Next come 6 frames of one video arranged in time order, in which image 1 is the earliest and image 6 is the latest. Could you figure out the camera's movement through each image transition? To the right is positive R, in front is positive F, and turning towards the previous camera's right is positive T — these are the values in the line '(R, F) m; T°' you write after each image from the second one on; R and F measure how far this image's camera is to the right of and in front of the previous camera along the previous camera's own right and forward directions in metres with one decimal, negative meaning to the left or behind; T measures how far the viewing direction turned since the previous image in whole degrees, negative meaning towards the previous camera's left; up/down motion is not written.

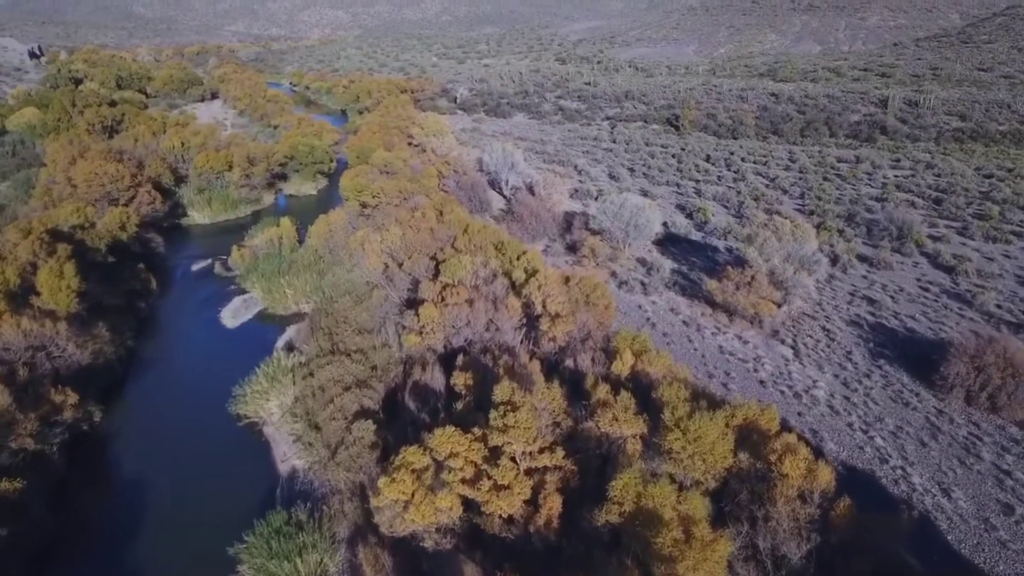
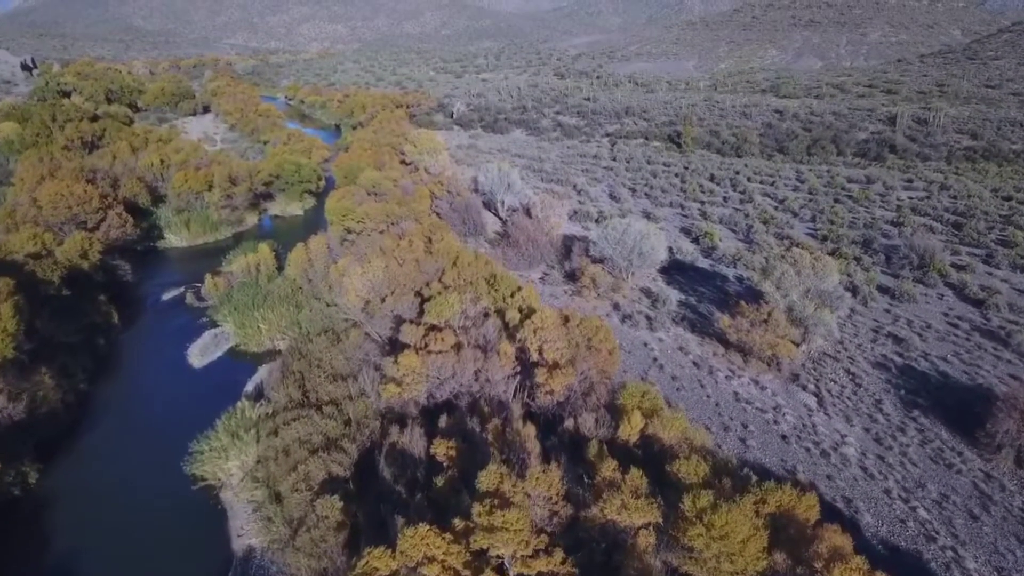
(+0.1, +2.3) m; 0°
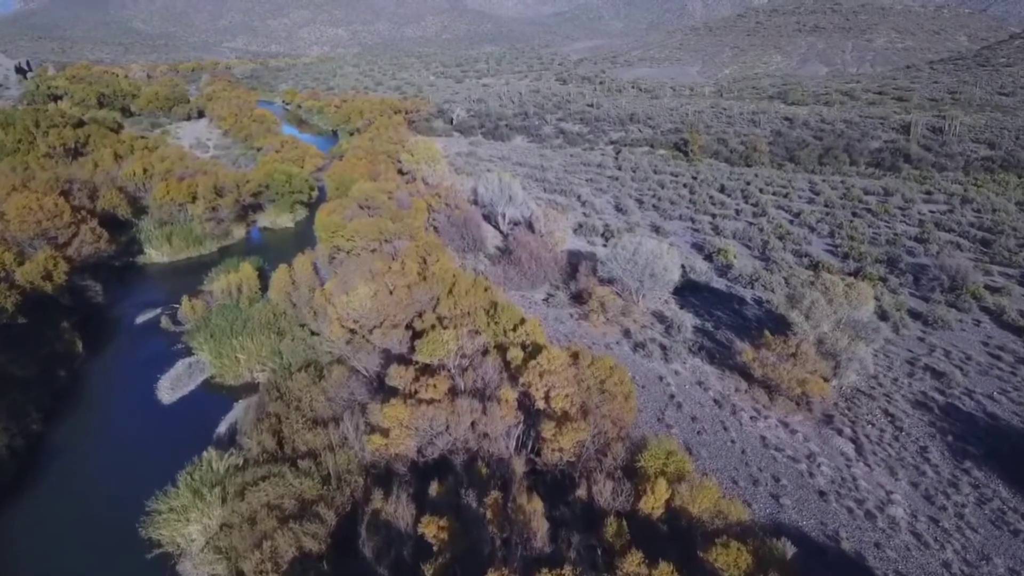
(-0.1, +2.2) m; 0°
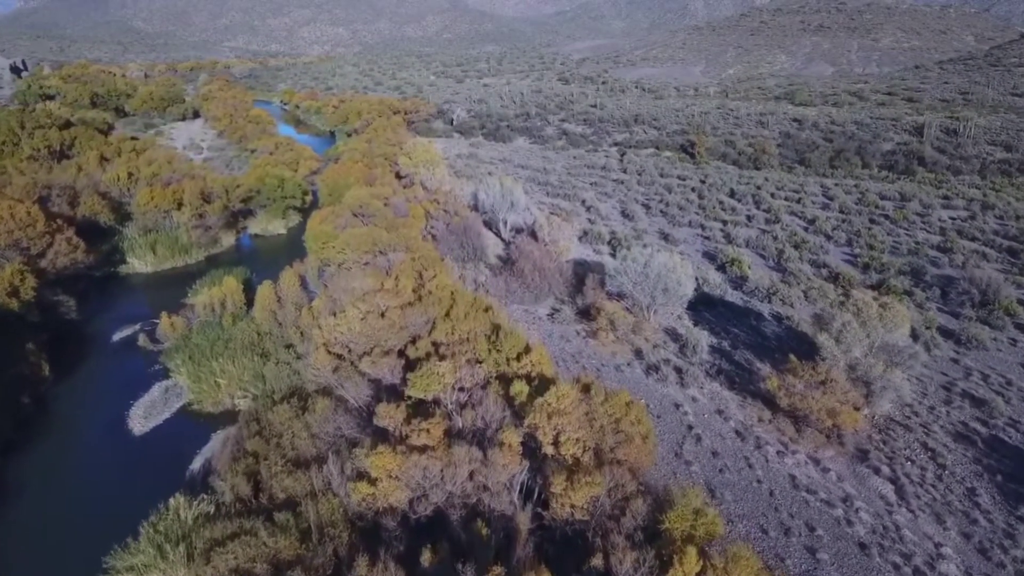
(-0.1, +1.8) m; 0°
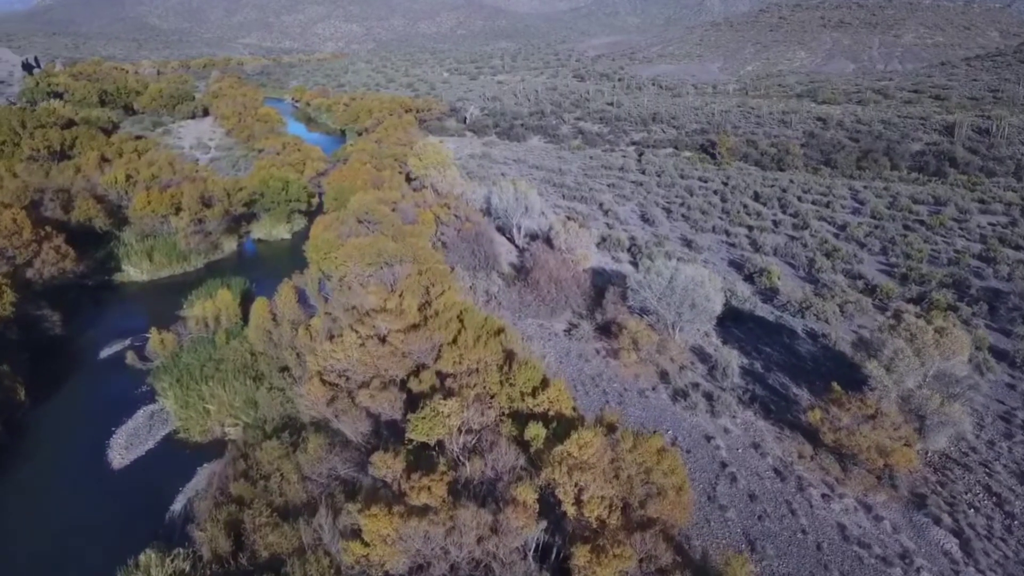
(0.0, +1.9) m; -1°
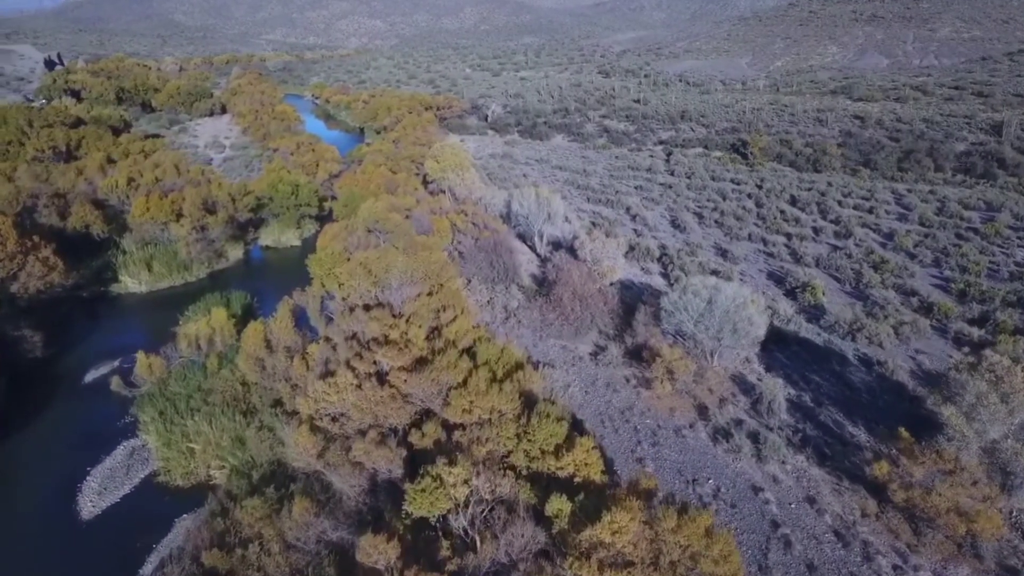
(0.0, +2.3) m; -2°
